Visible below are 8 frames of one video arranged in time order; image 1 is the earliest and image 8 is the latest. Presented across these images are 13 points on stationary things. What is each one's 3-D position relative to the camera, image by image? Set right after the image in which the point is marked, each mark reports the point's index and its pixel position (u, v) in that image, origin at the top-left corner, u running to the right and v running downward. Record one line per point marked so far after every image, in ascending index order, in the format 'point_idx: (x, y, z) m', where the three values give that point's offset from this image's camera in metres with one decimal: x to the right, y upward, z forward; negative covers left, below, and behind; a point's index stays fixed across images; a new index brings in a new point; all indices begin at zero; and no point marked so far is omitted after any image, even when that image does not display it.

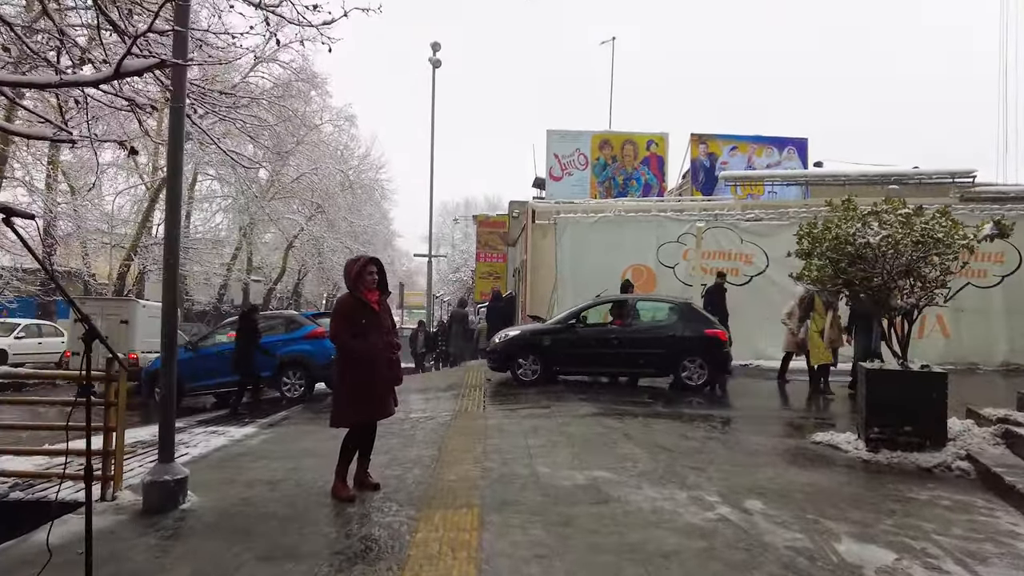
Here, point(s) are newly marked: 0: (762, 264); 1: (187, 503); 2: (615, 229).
0: (+6.2, +0.6, +16.0) m
1: (-2.6, -1.7, +5.1) m
2: (+2.6, +1.5, +16.5) m
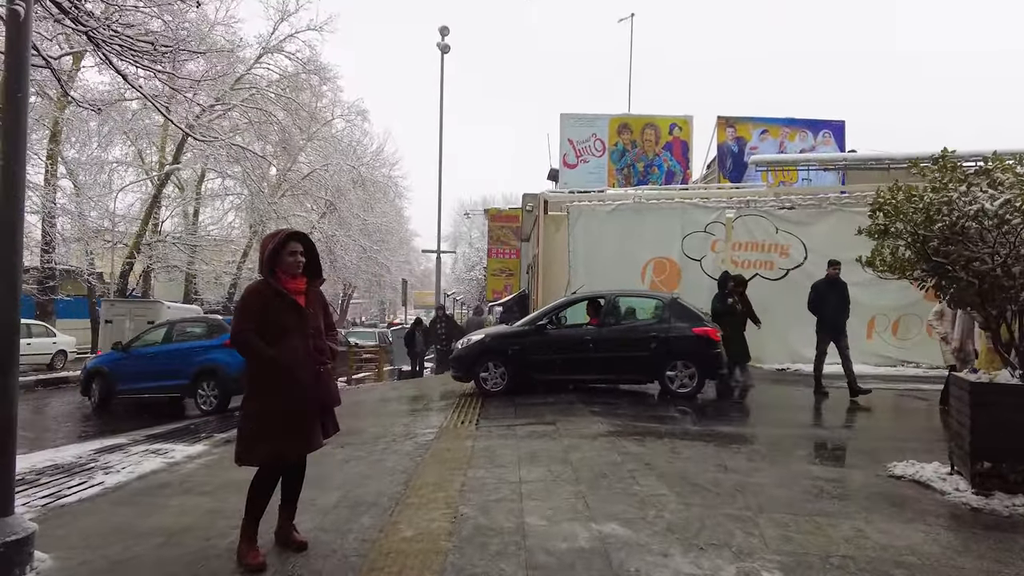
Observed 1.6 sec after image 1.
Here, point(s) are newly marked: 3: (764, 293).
0: (+6.4, +0.7, +14.3) m
1: (-2.7, -1.6, +3.7) m
2: (+2.8, +1.7, +14.9) m
3: (+5.6, -0.1, +14.3) m
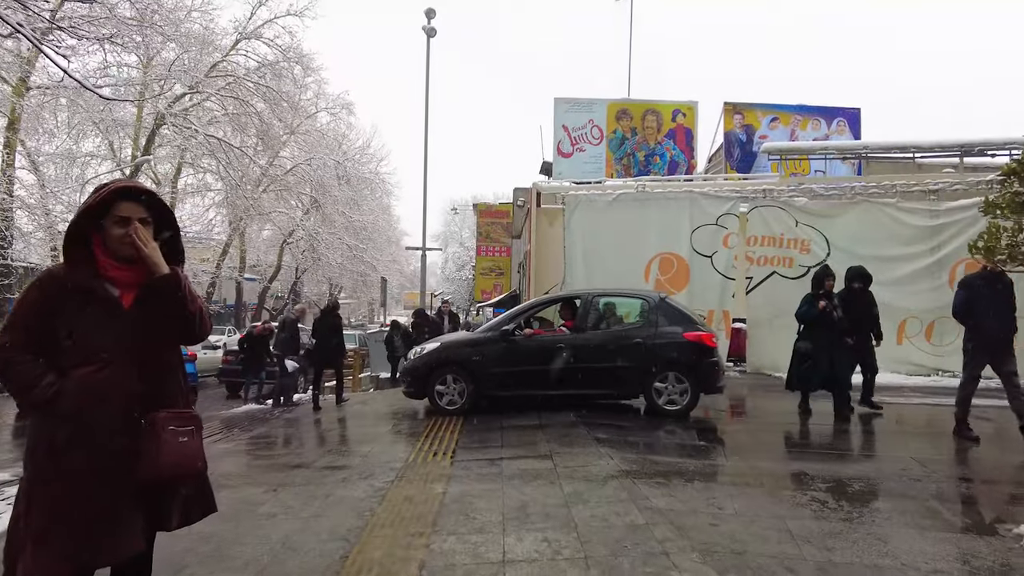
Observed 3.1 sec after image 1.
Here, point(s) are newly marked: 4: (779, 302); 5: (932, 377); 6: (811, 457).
0: (+6.2, +0.7, +12.8) m
1: (-2.8, -1.6, +2.0) m
2: (+2.6, +1.7, +13.4) m
3: (+5.4, -0.1, +12.8) m
4: (+5.3, -0.3, +12.8) m
5: (+8.0, -1.7, +12.3) m
6: (+2.8, -1.6, +6.0) m
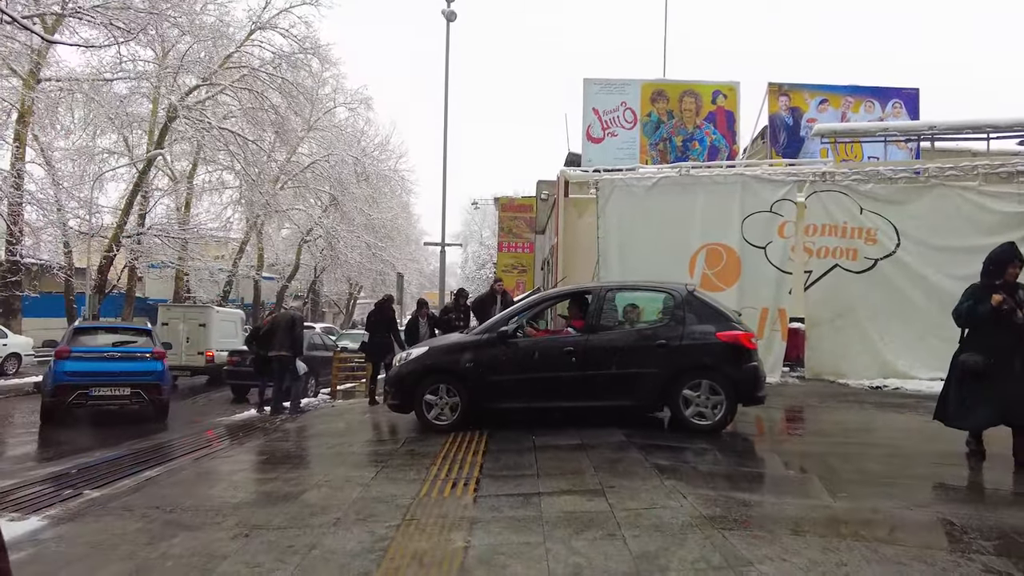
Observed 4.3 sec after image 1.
0: (+6.6, +0.8, +11.3) m
1: (-2.6, -1.5, +0.8) m
2: (+3.1, +1.8, +12.0) m
3: (+5.9, 0.0, +11.4) m
4: (+5.8, -0.2, +11.4) m
5: (+8.5, -1.6, +10.7) m
6: (+3.1, -1.5, +4.6) m
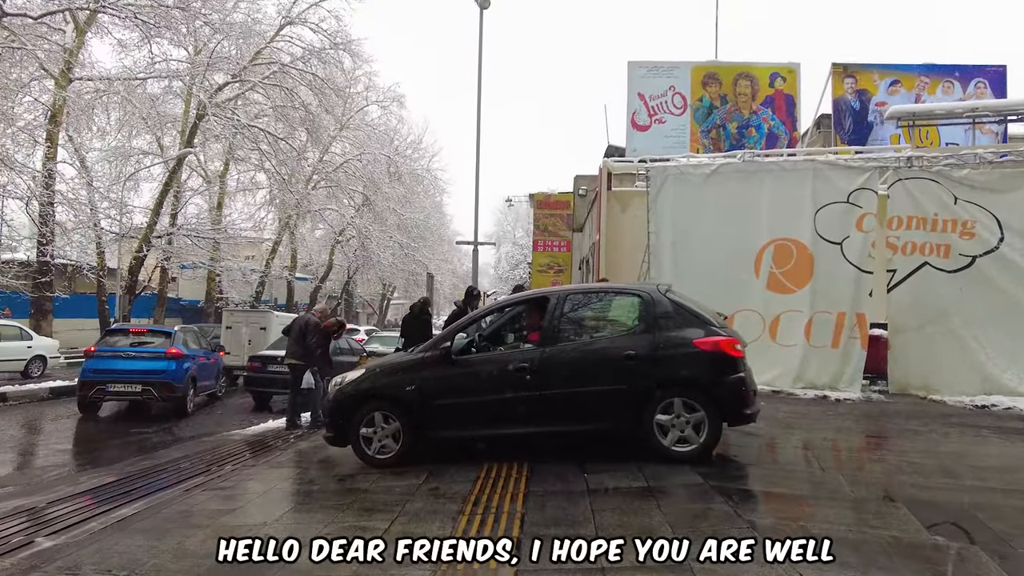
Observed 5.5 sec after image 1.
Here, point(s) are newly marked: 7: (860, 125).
0: (+7.3, +0.8, +9.7) m
1: (-2.6, -1.5, -0.2) m
2: (+3.8, +1.7, +10.6) m
3: (+6.5, 0.0, +9.8) m
4: (+6.4, -0.2, +9.9) m
5: (+9.1, -1.6, +9.1) m
6: (+3.4, -1.5, +3.3) m
7: (+8.2, +3.8, +15.1) m
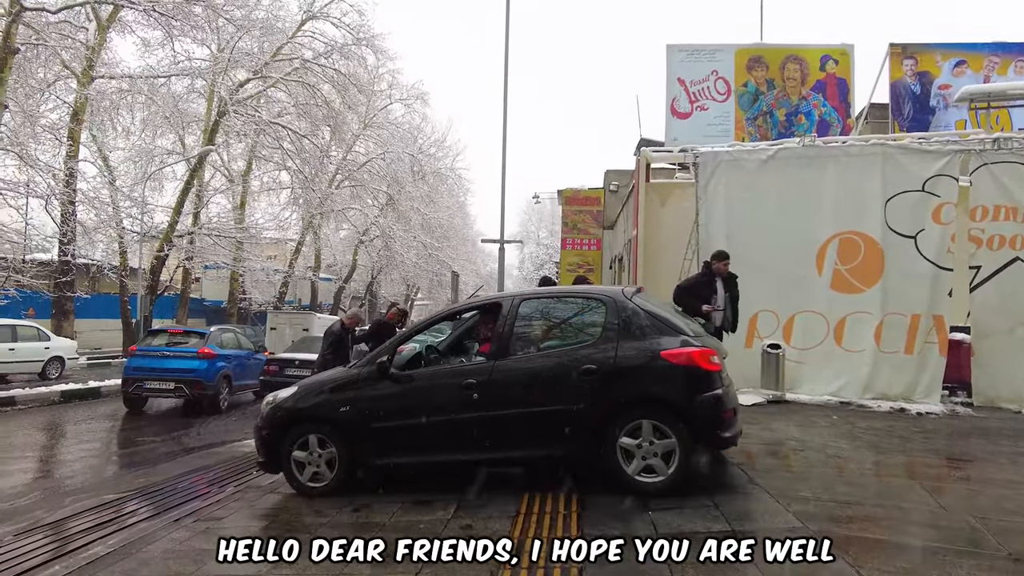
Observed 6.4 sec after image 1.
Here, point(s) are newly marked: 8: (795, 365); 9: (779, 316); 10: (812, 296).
0: (+7.7, +0.8, +8.5) m
1: (-2.4, -1.5, -1.1) m
2: (+4.3, +1.7, +9.6) m
3: (+7.0, 0.0, +8.7) m
4: (+6.9, -0.2, +8.7) m
5: (+9.5, -1.6, +7.8) m
6: (+3.6, -1.5, +2.2) m
7: (+8.8, +3.8, +13.9) m
8: (+4.2, -1.2, +9.5) m
9: (+4.0, -0.4, +9.6) m
10: (+4.4, -0.1, +9.5) m
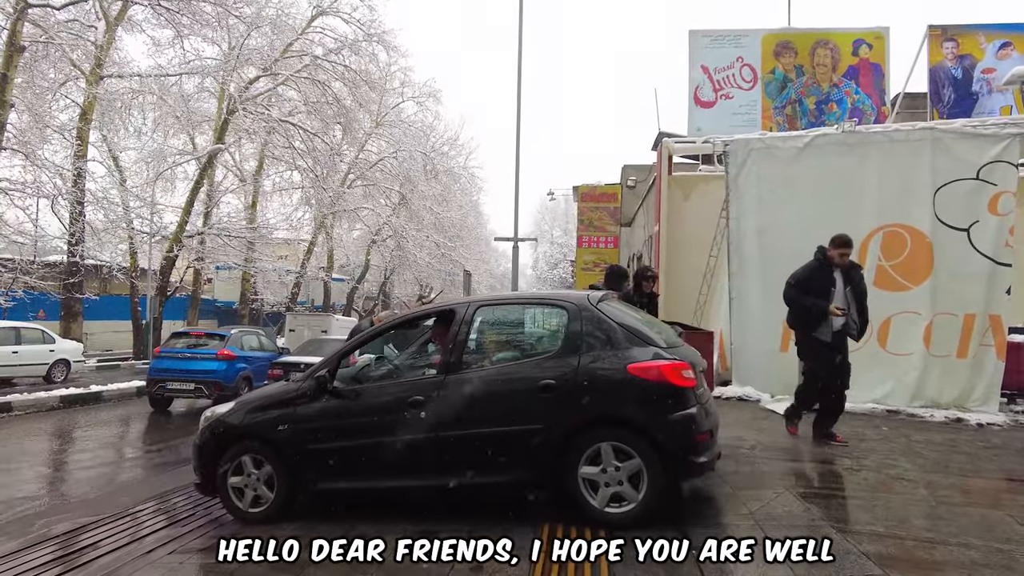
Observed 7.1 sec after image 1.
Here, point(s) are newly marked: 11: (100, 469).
0: (+7.9, +0.8, +7.7) m
1: (-2.4, -1.5, -1.7) m
2: (+4.5, +1.8, +8.8) m
3: (+7.2, 0.0, +7.9) m
4: (+7.1, -0.2, +7.9) m
5: (+9.7, -1.5, +7.0) m
6: (+3.7, -1.5, +1.5) m
7: (+9.1, +3.9, +13.0) m
8: (+4.4, -1.1, +8.7) m
9: (+4.2, -0.4, +8.9) m
10: (+4.6, -0.1, +8.7) m
11: (-5.6, -2.5, +8.6) m
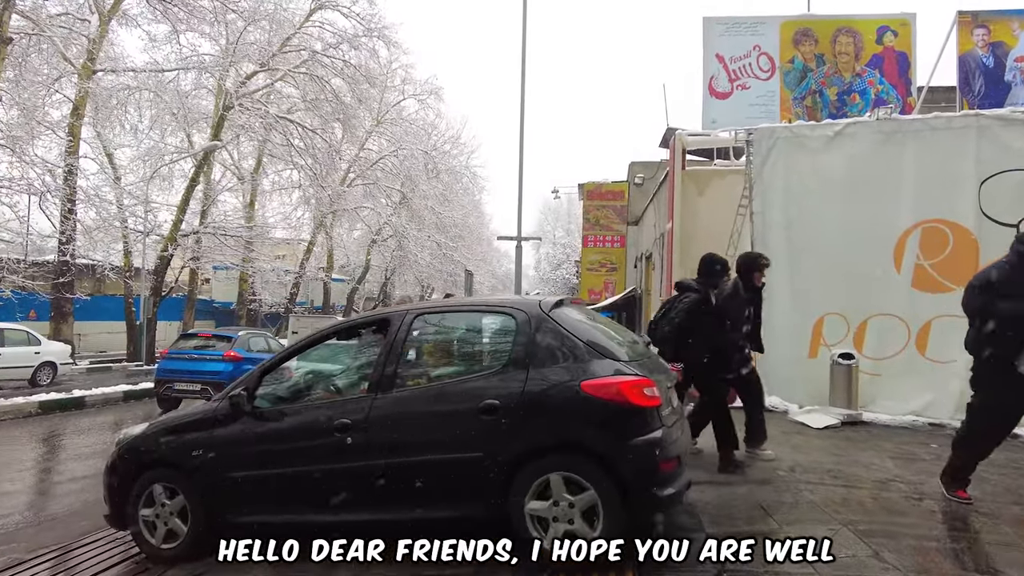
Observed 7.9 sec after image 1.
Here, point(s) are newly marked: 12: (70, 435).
0: (+8.0, +0.8, +7.0) m
1: (-2.4, -1.4, -2.4) m
2: (+4.6, +1.8, +8.1) m
3: (+7.2, 0.0, +7.2) m
4: (+7.1, -0.2, +7.2) m
5: (+9.8, -1.6, +6.2) m
6: (+3.7, -1.5, +0.8) m
7: (+9.2, +3.9, +12.3) m
8: (+4.5, -1.1, +8.0) m
9: (+4.3, -0.4, +8.1) m
10: (+4.7, -0.1, +8.0) m
11: (-5.6, -2.5, +7.9) m
12: (-7.7, -2.6, +11.1) m
